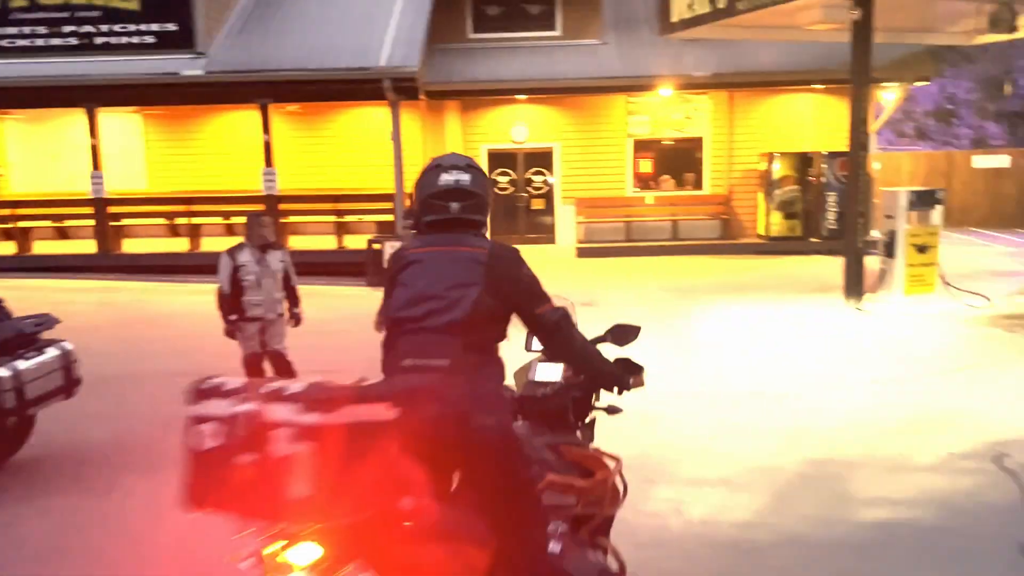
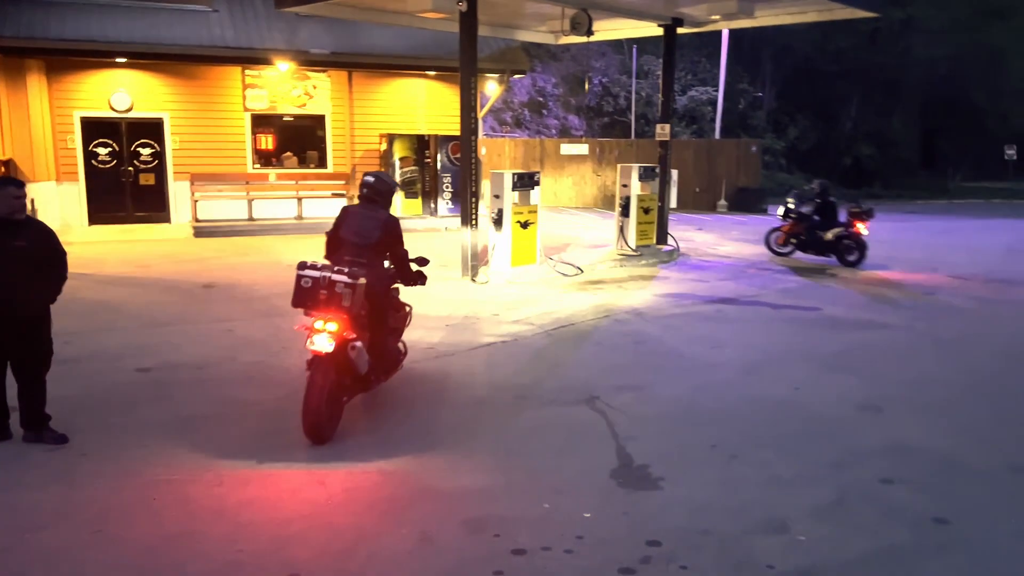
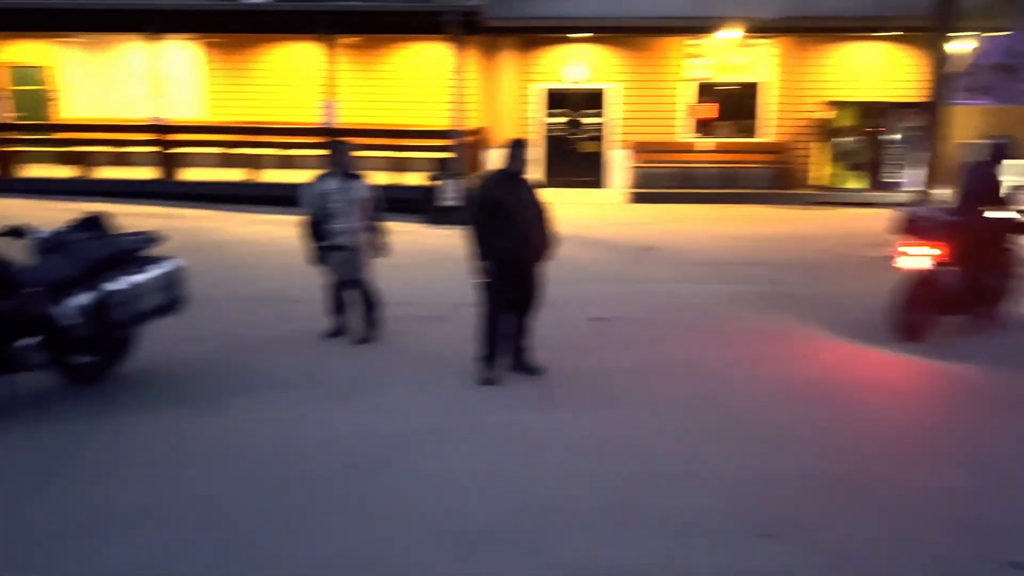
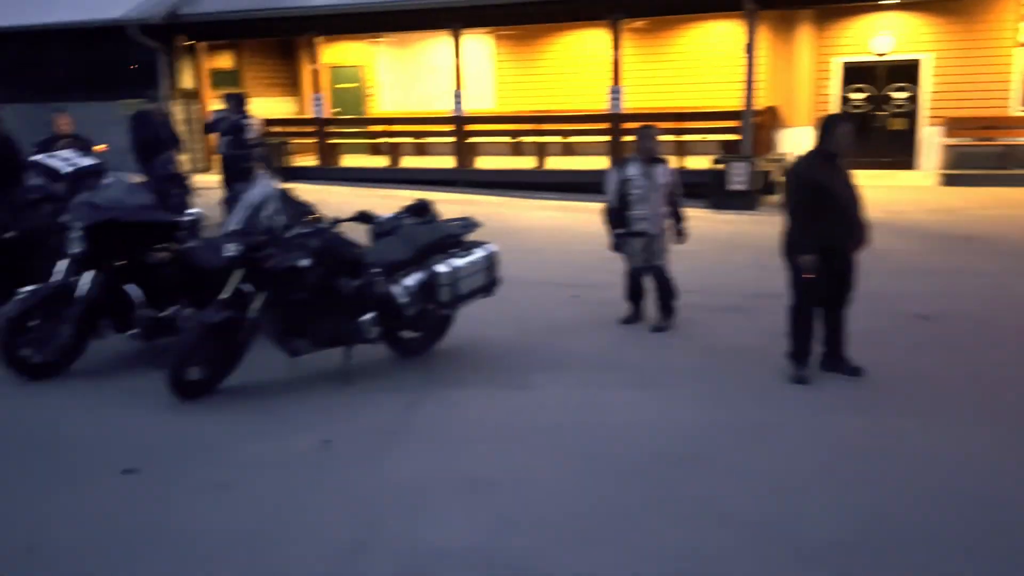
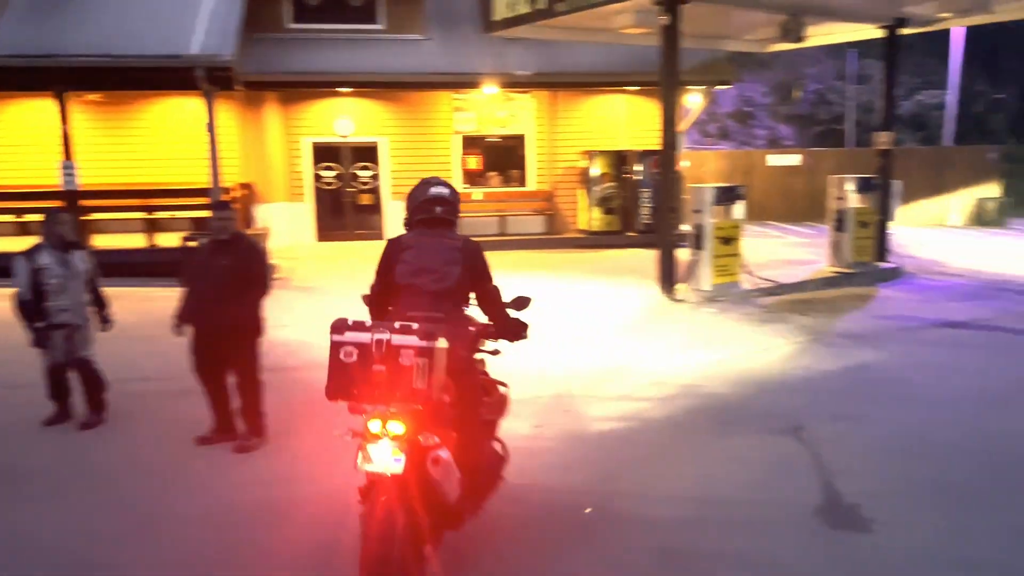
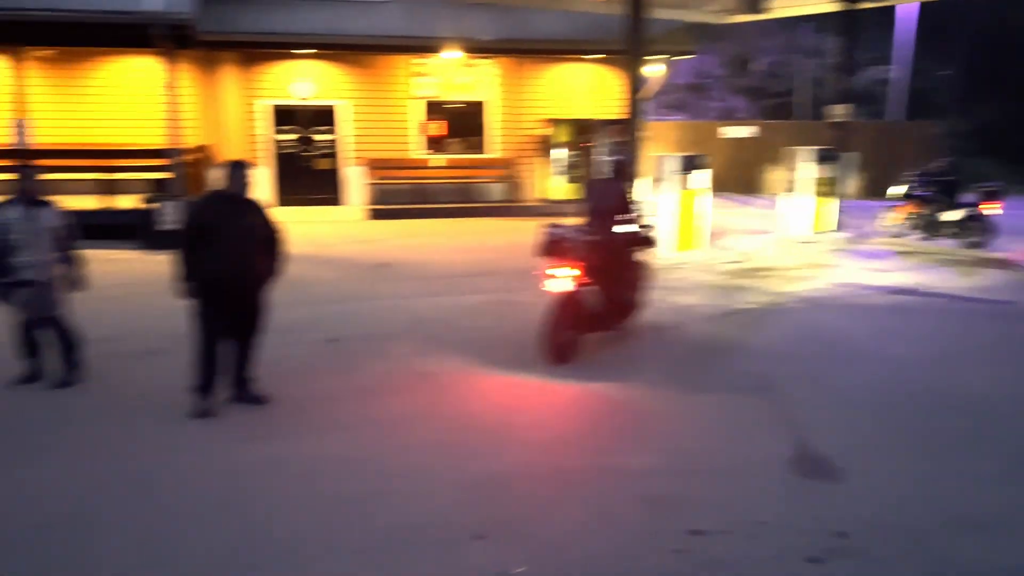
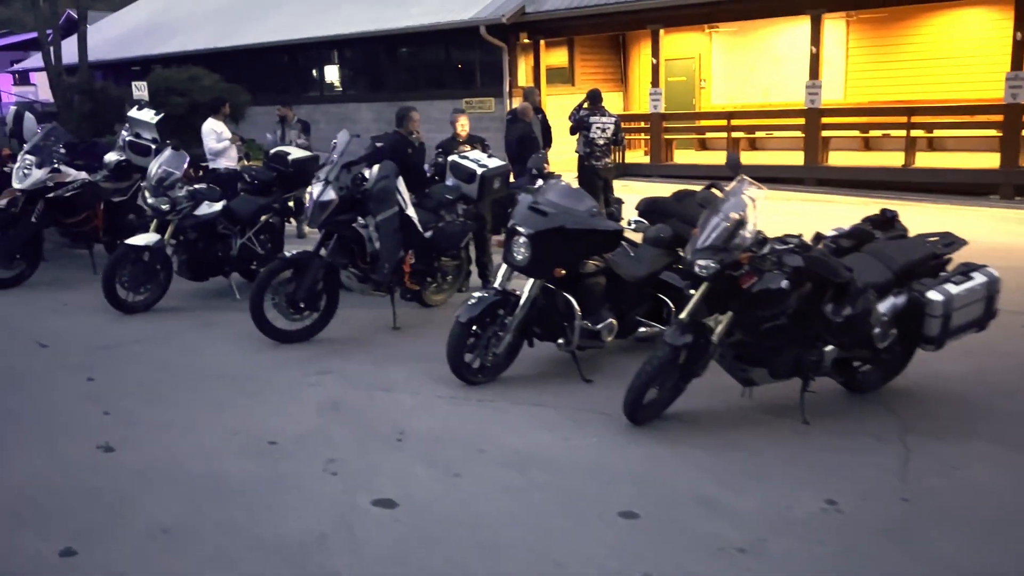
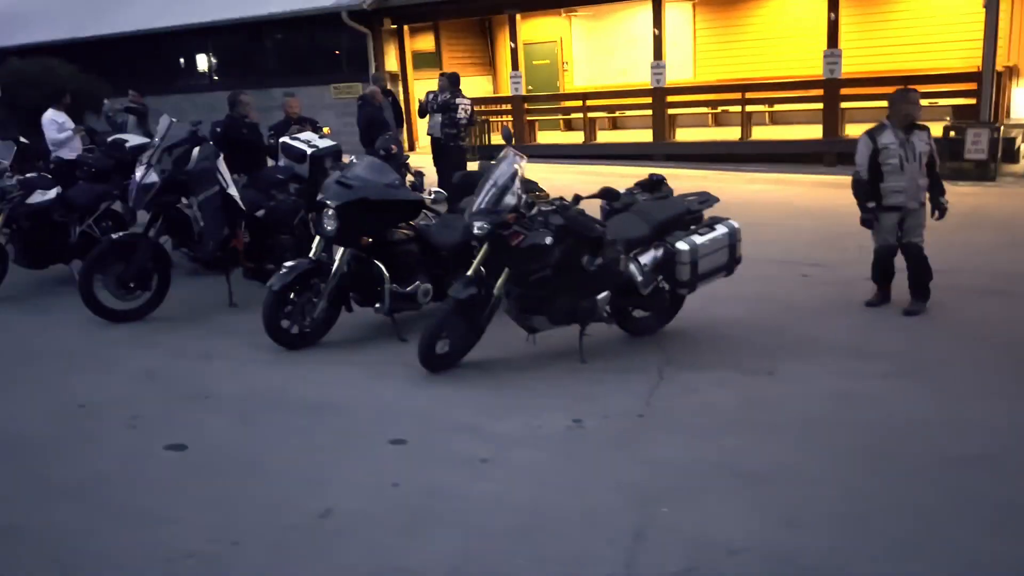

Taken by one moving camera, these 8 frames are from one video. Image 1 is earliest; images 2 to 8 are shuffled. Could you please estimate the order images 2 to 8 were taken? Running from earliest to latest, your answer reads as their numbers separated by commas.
5, 2, 6, 3, 4, 8, 7
